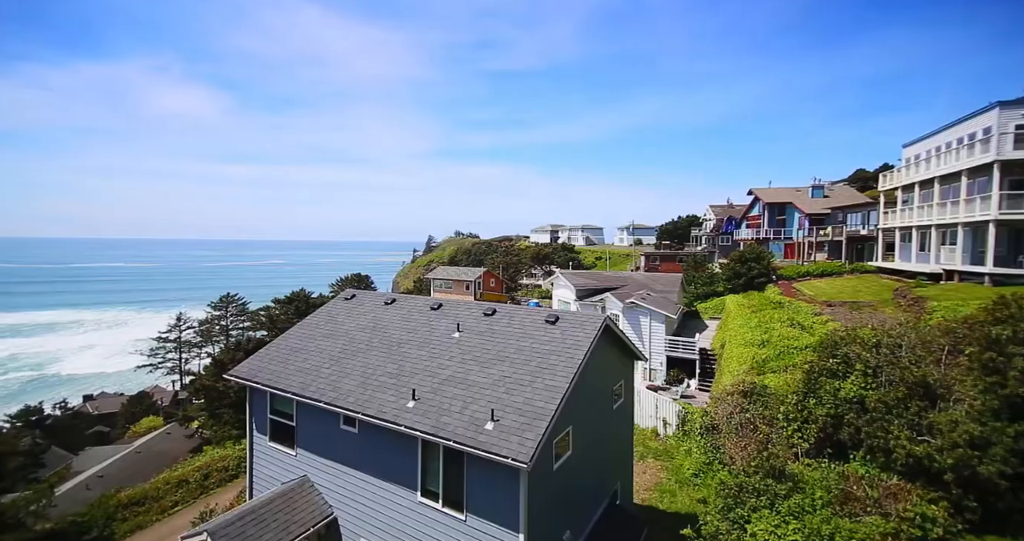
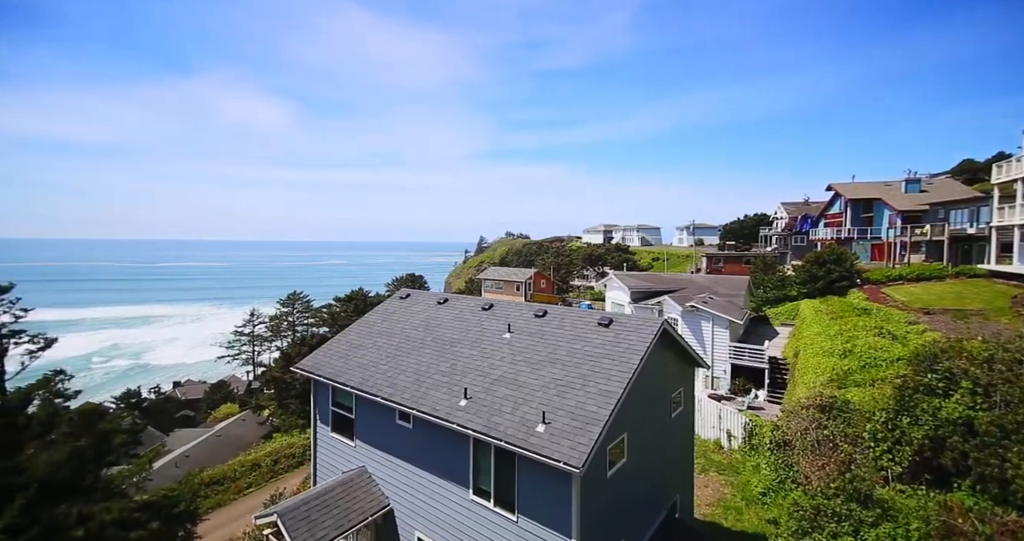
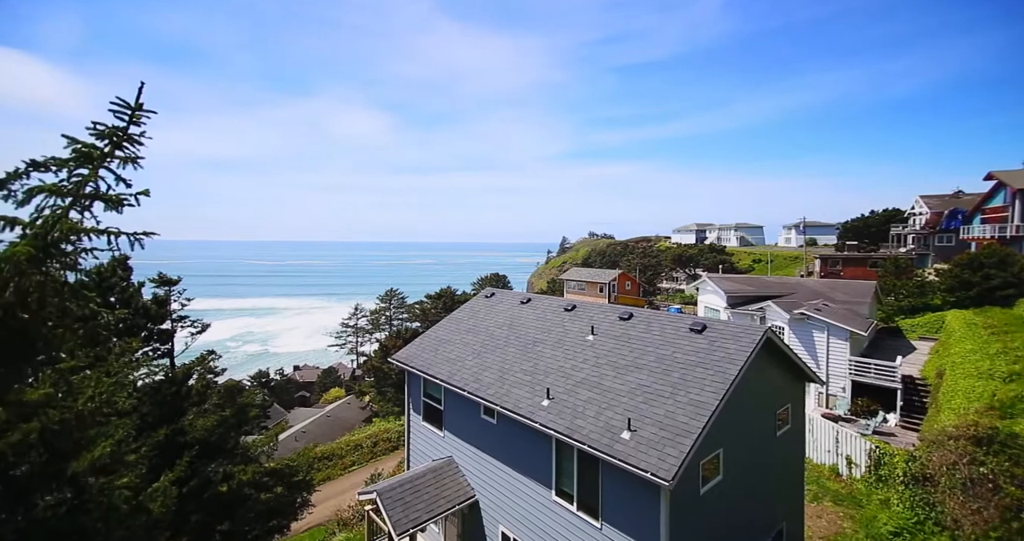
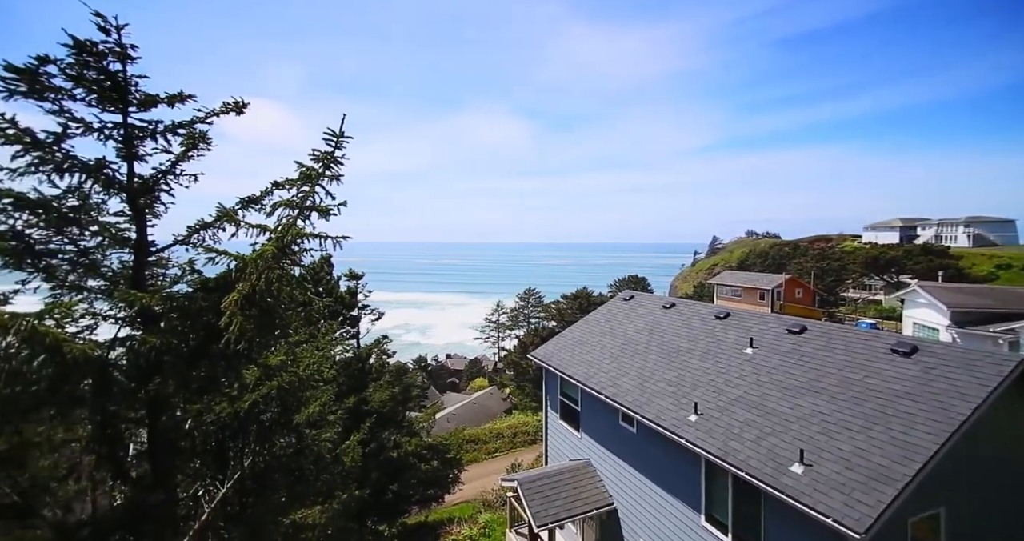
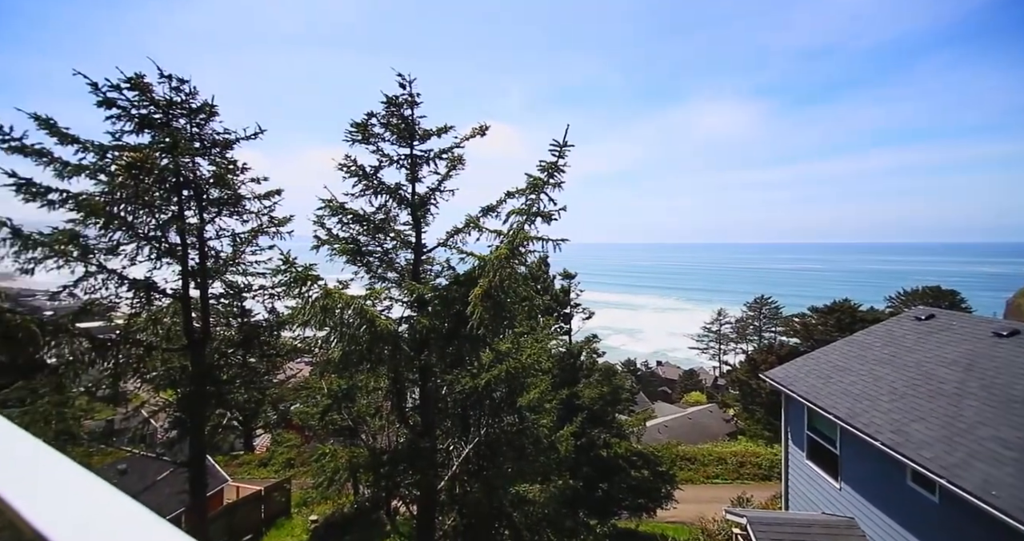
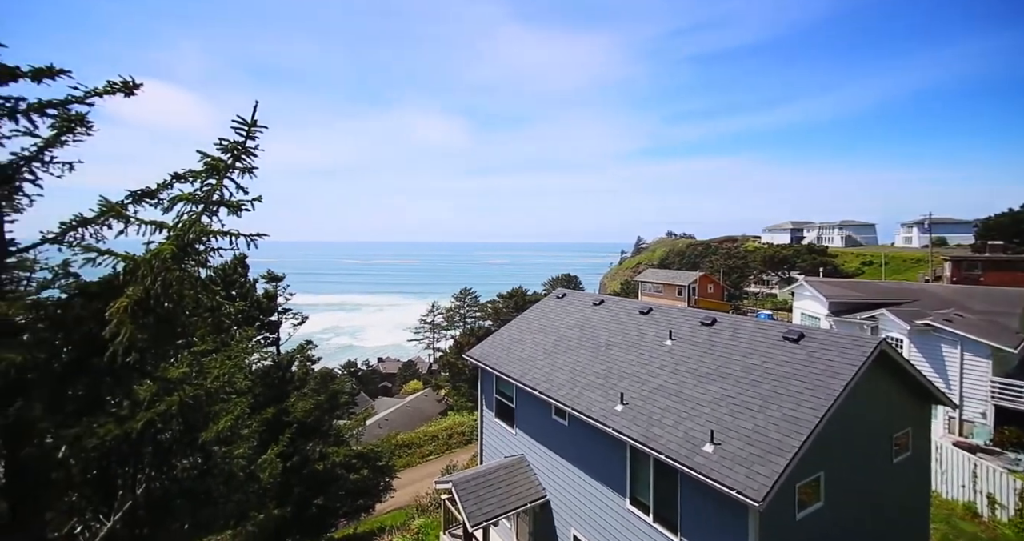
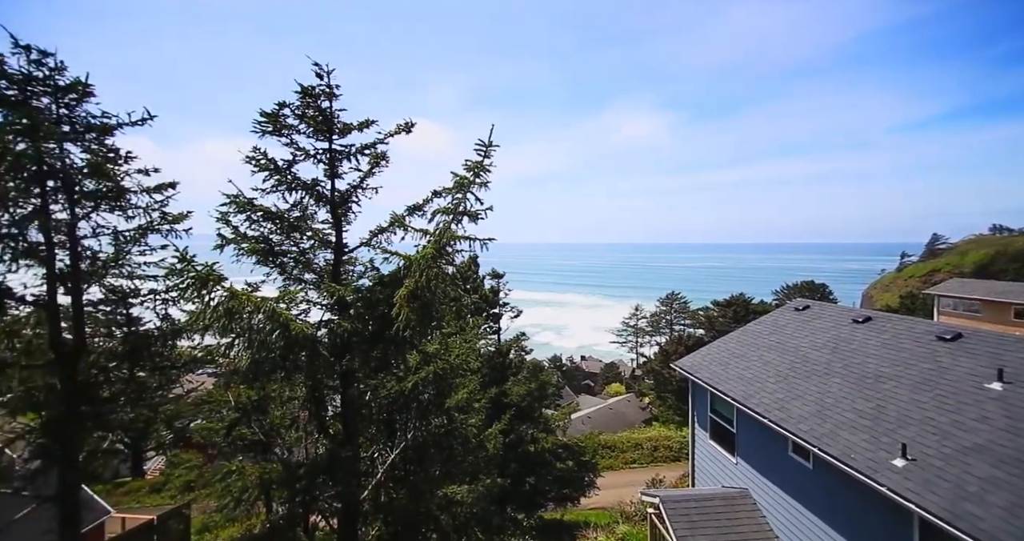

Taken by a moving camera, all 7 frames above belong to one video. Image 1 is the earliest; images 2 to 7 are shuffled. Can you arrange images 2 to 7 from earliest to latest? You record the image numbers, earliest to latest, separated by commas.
2, 3, 6, 4, 7, 5
